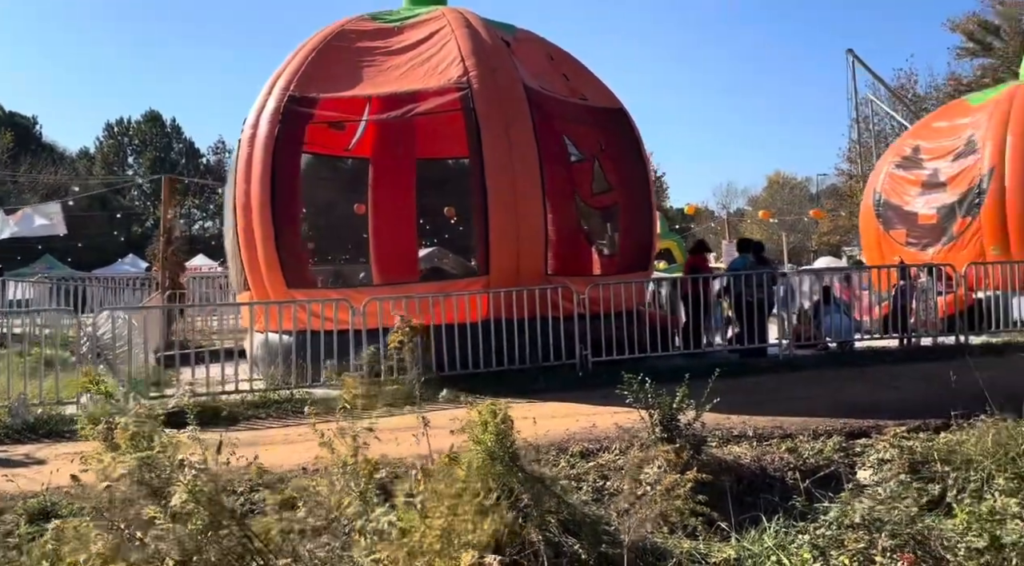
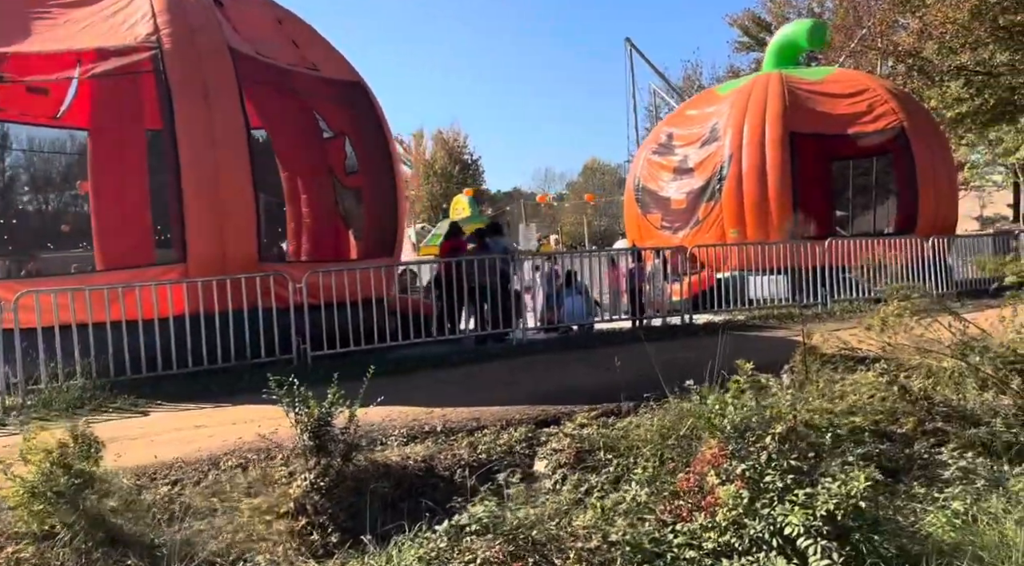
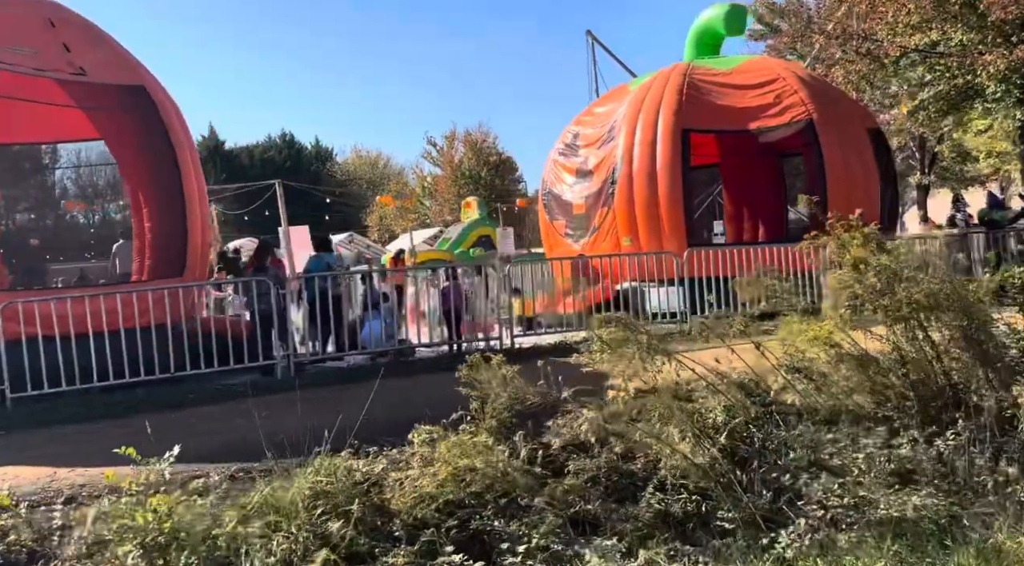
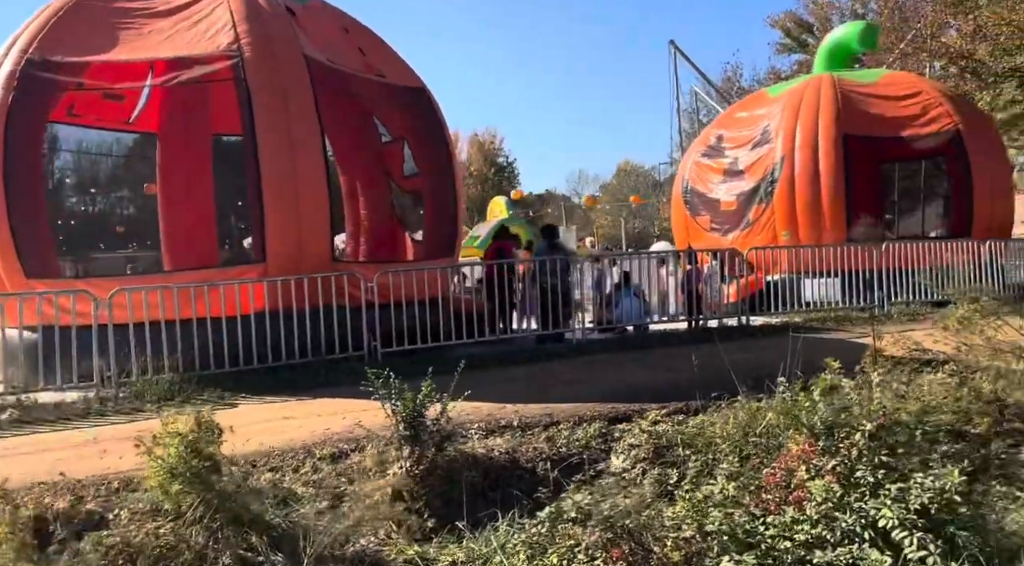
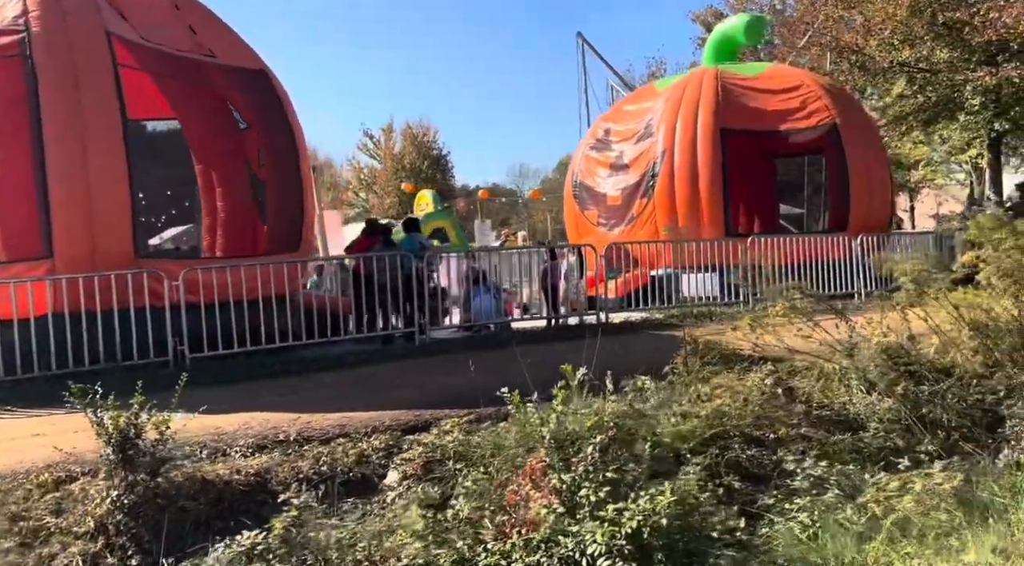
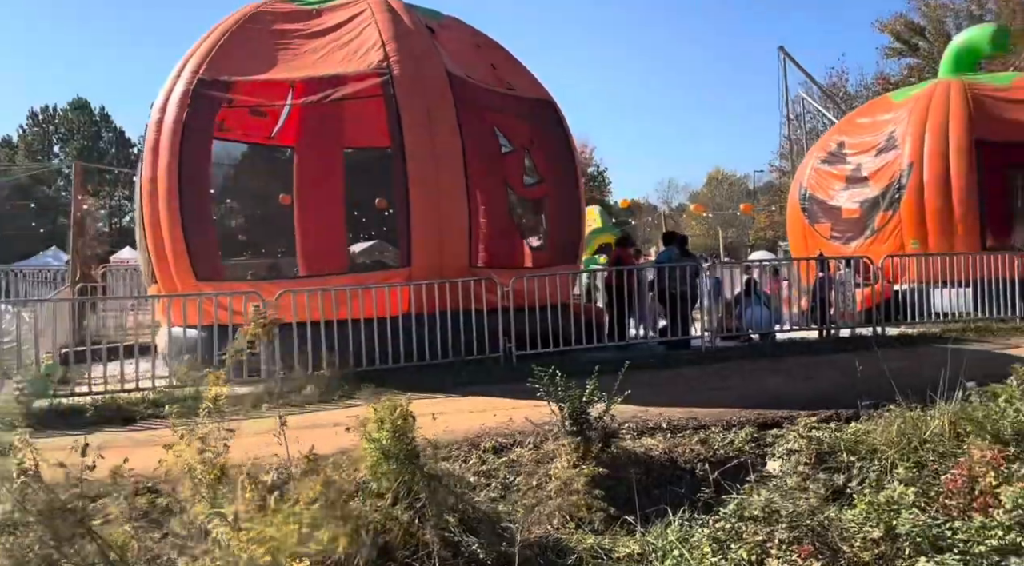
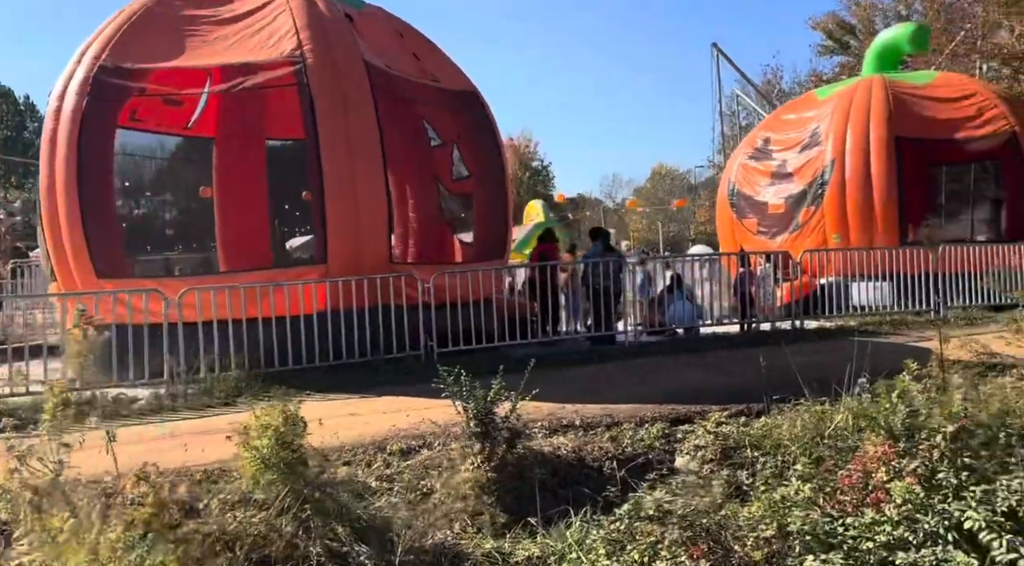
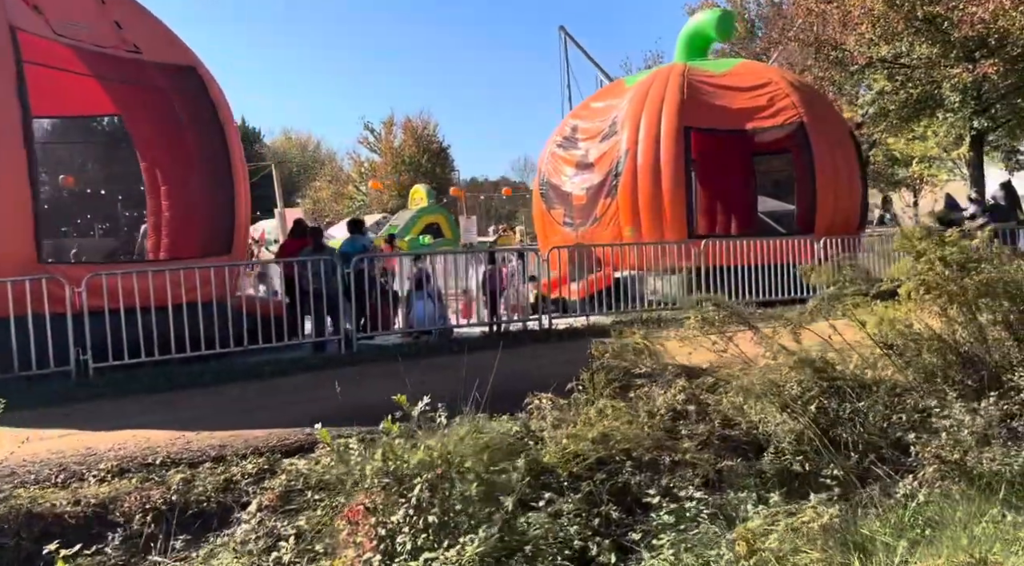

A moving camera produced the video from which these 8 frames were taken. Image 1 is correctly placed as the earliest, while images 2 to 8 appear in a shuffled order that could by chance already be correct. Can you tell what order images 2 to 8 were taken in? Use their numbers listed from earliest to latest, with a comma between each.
6, 7, 4, 2, 5, 8, 3
